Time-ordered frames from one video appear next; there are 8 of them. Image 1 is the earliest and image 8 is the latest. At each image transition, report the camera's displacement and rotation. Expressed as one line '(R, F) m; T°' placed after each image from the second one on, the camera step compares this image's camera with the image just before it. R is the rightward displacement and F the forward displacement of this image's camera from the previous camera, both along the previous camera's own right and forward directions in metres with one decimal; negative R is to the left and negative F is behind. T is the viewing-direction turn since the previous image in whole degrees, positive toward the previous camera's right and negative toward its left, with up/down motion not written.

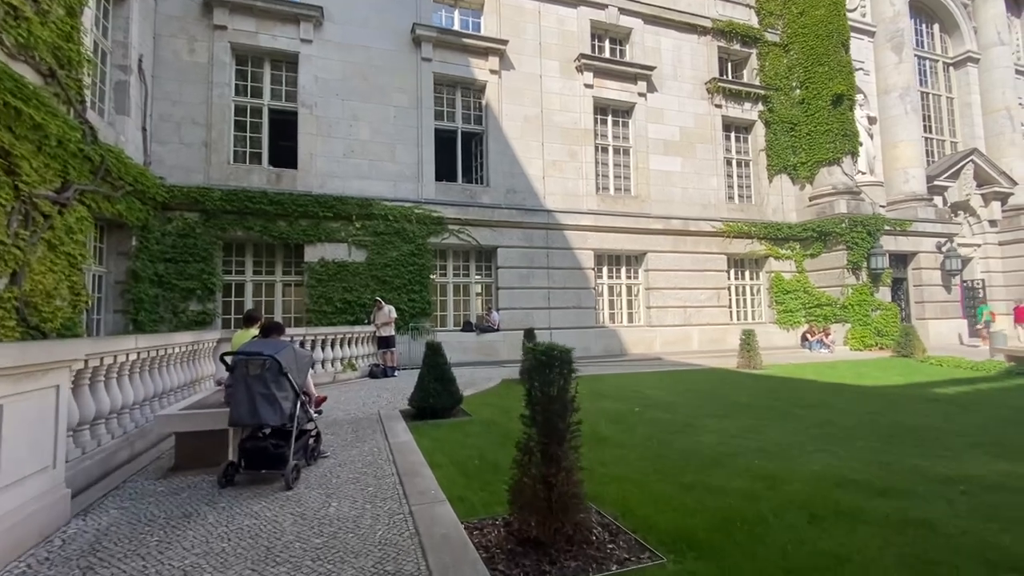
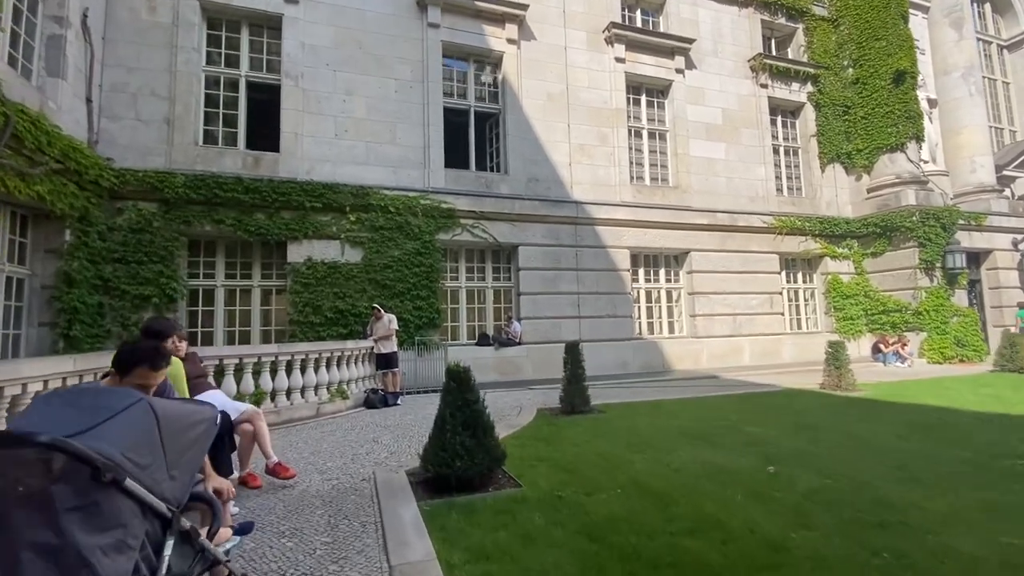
(-0.7, +2.9) m; 0°
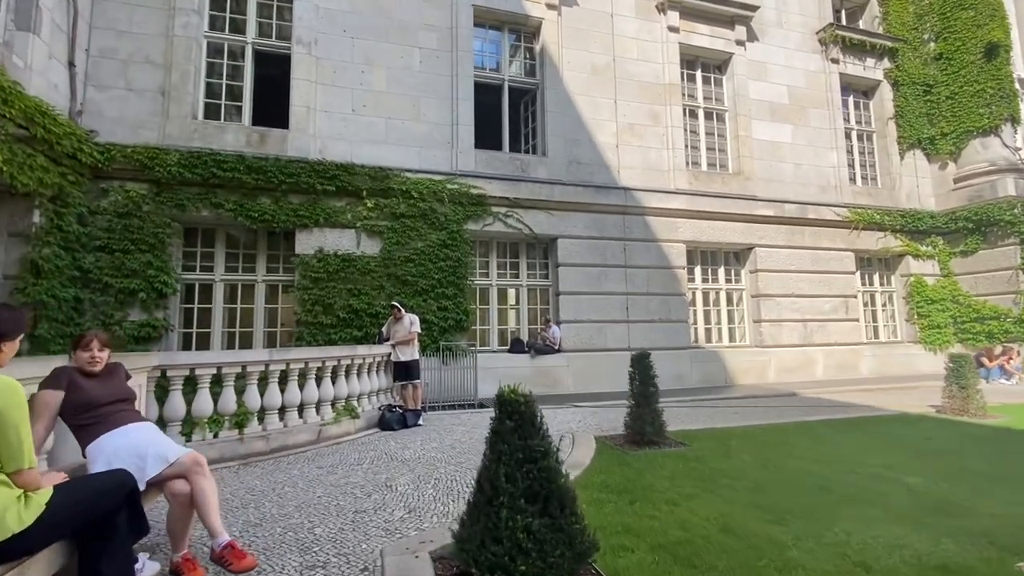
(-0.5, +2.0) m; -2°
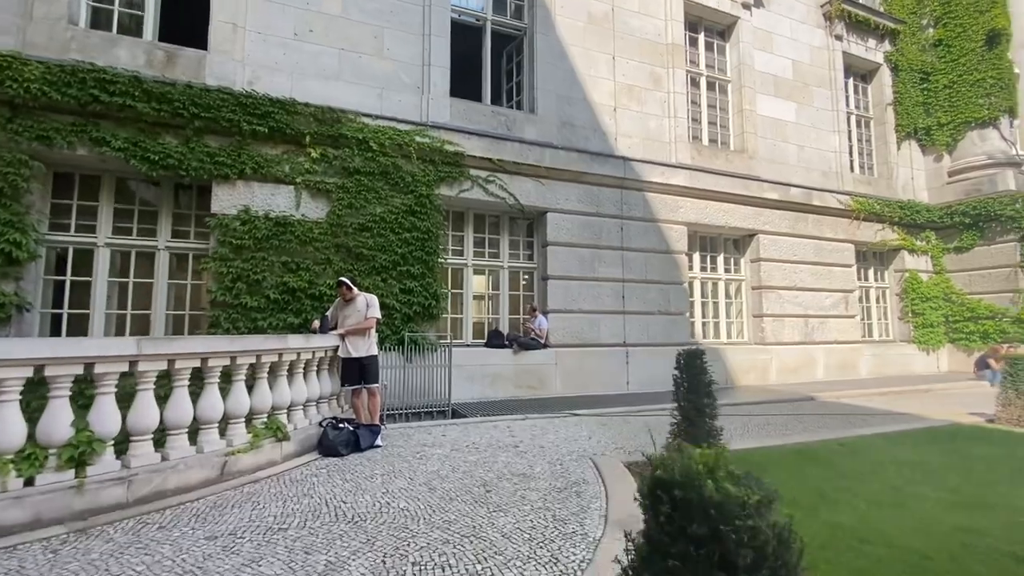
(-0.6, +2.3) m; +6°
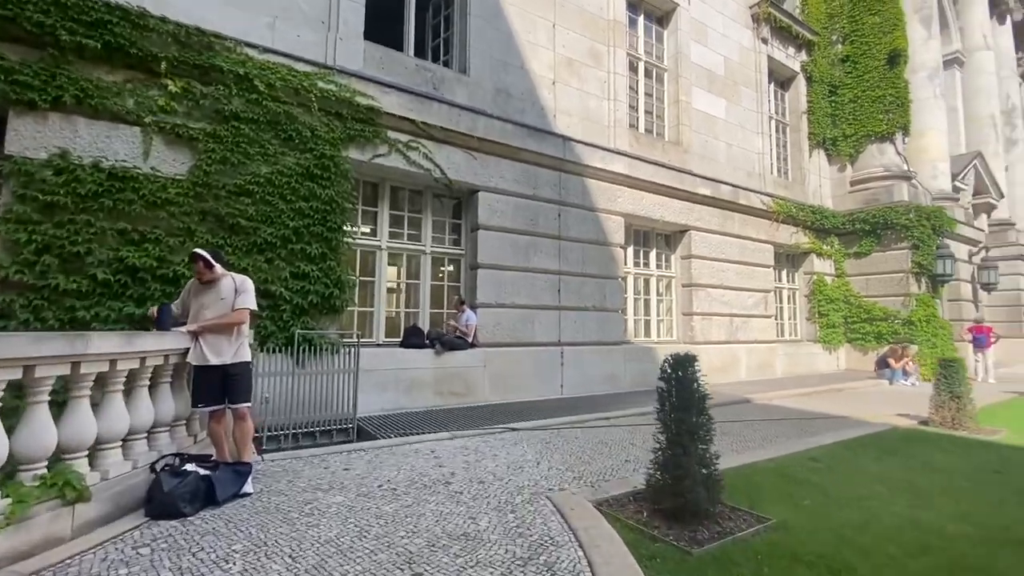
(-0.2, +1.6) m; +11°
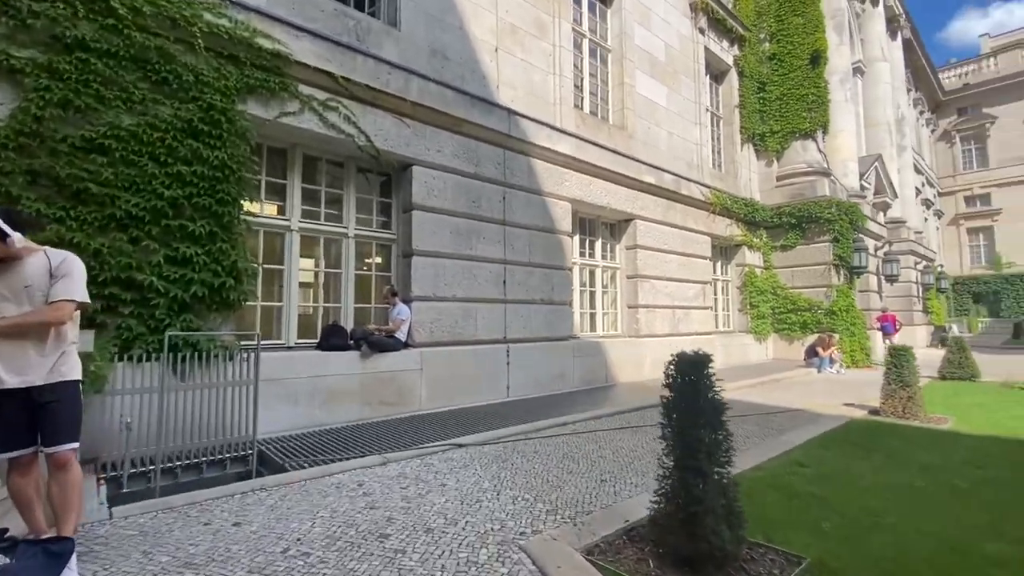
(-0.2, +1.2) m; +9°
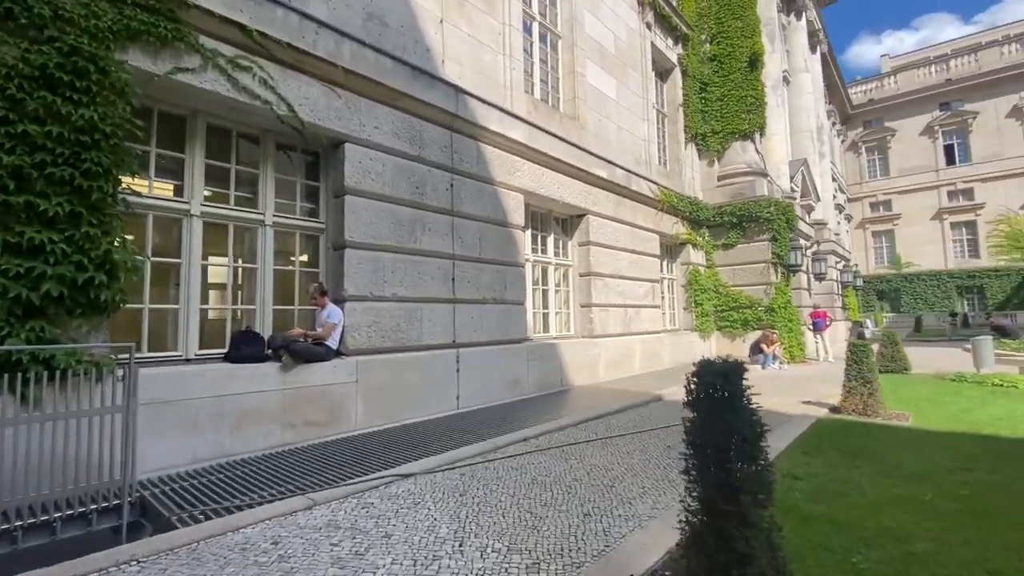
(-0.2, +0.9) m; +7°
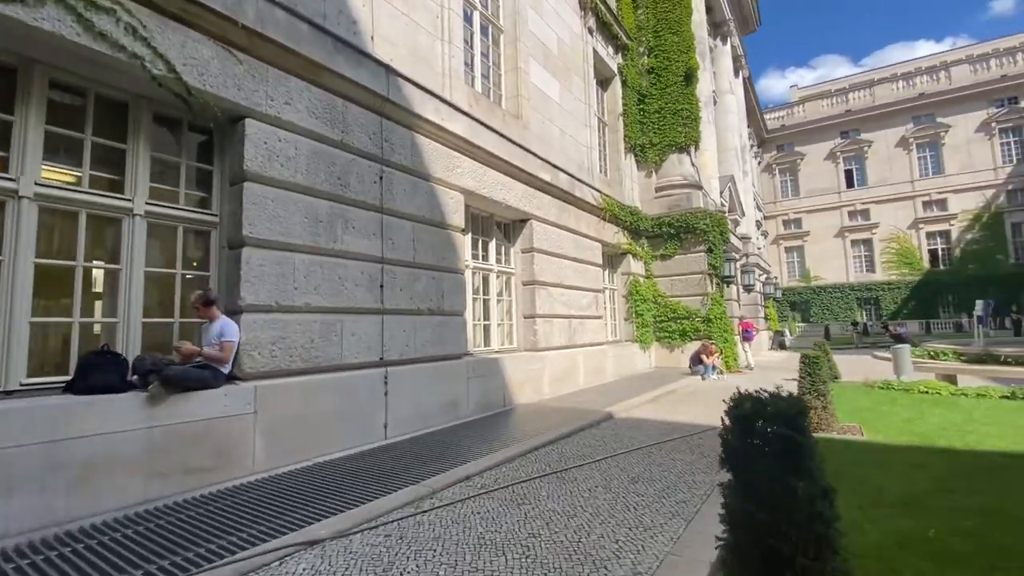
(-0.1, +1.0) m; +8°
